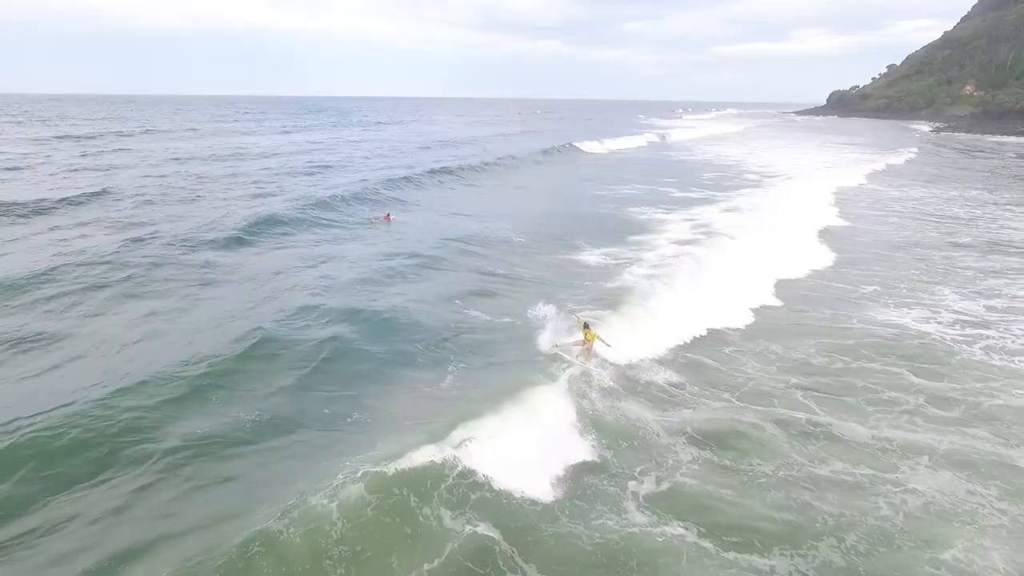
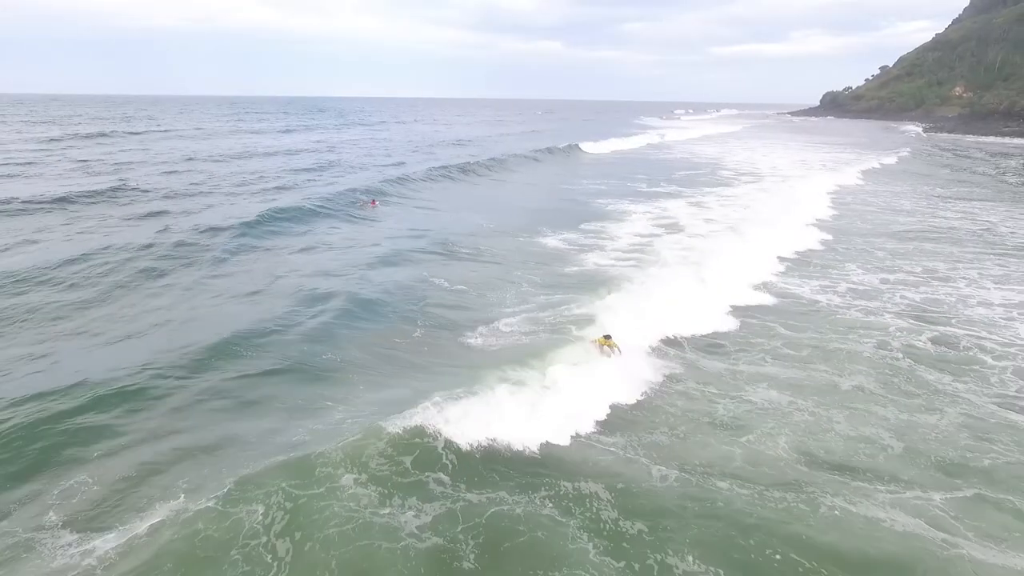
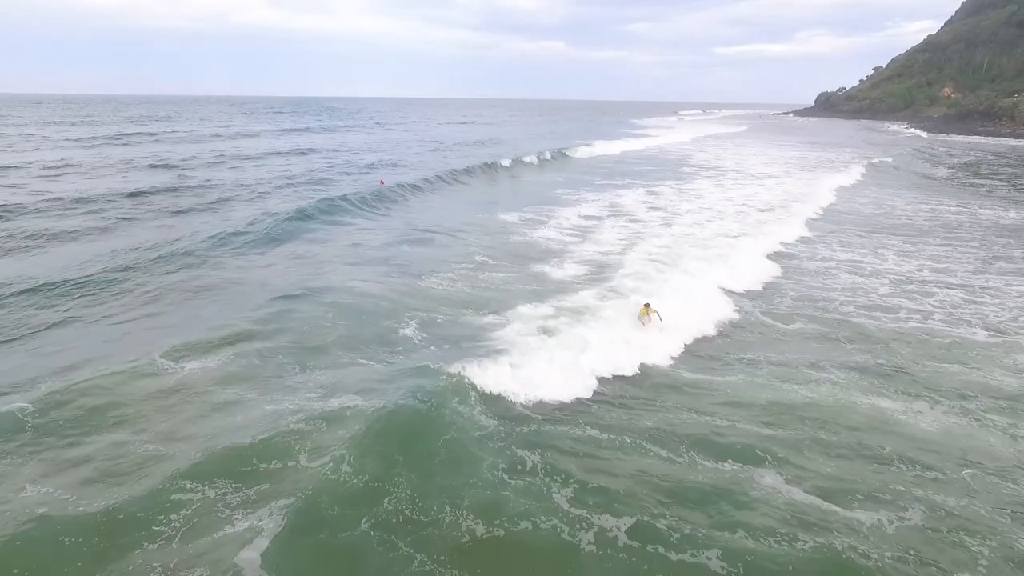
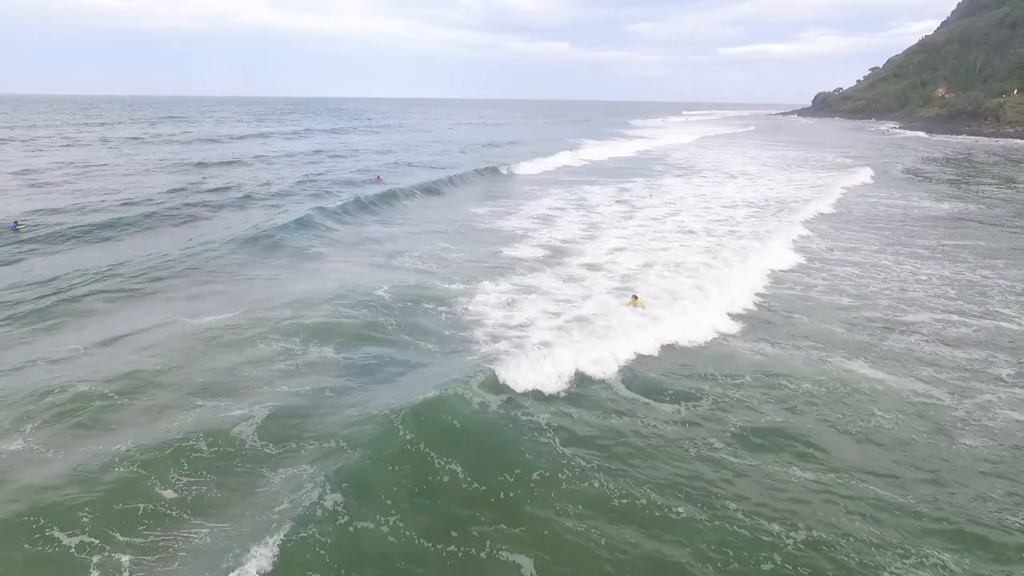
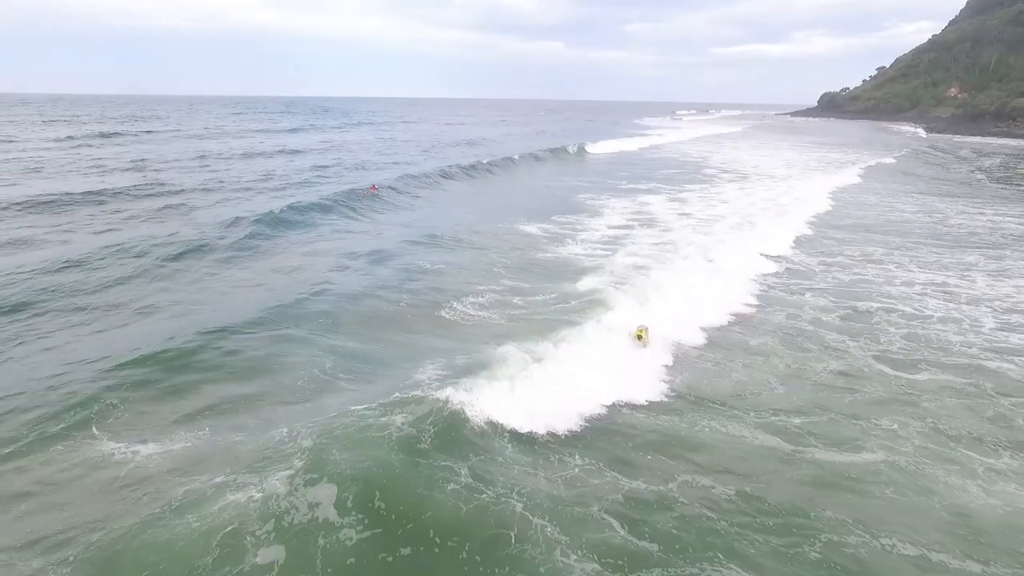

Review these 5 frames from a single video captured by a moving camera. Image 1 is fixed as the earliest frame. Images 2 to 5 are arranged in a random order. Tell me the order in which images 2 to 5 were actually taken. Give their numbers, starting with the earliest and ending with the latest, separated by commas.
2, 5, 3, 4
